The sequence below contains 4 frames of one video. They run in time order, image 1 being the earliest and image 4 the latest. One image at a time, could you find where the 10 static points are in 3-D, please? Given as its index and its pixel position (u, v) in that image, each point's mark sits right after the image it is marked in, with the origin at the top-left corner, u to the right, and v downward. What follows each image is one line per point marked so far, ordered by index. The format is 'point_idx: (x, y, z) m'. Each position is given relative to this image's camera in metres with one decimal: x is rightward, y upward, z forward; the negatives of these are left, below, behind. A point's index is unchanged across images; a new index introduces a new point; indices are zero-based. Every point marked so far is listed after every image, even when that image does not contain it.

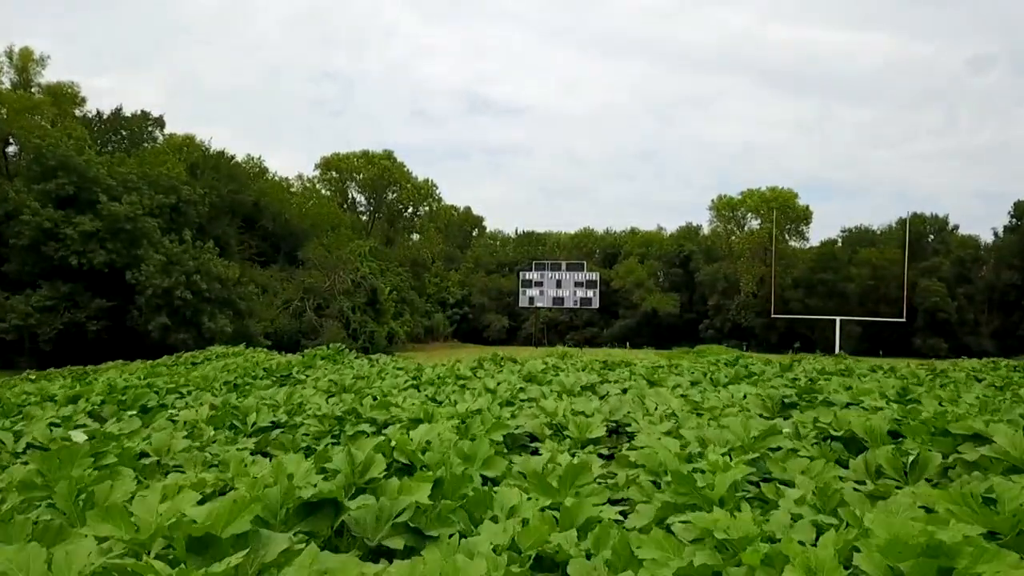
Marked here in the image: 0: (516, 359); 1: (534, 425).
0: (0.0, -1.1, +12.0) m
1: (+0.1, -0.8, +4.3) m
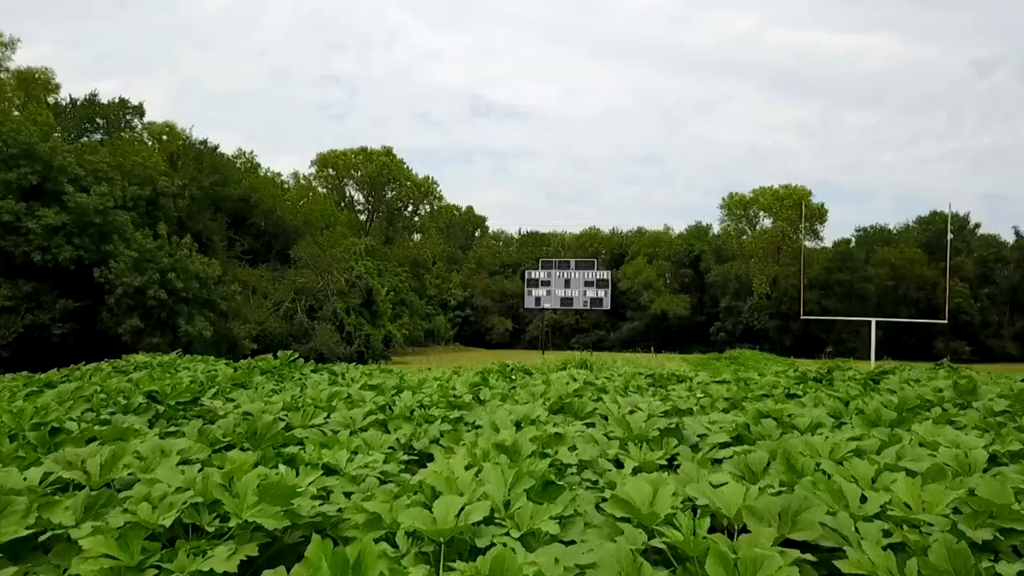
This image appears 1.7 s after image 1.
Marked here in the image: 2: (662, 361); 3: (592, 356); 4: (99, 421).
0: (+0.2, -1.0, +9.5) m
1: (+0.2, -0.6, +1.8) m
2: (+3.5, -1.7, +18.3) m
3: (+1.6, -1.4, +15.9) m
4: (-2.0, -0.6, +3.8) m
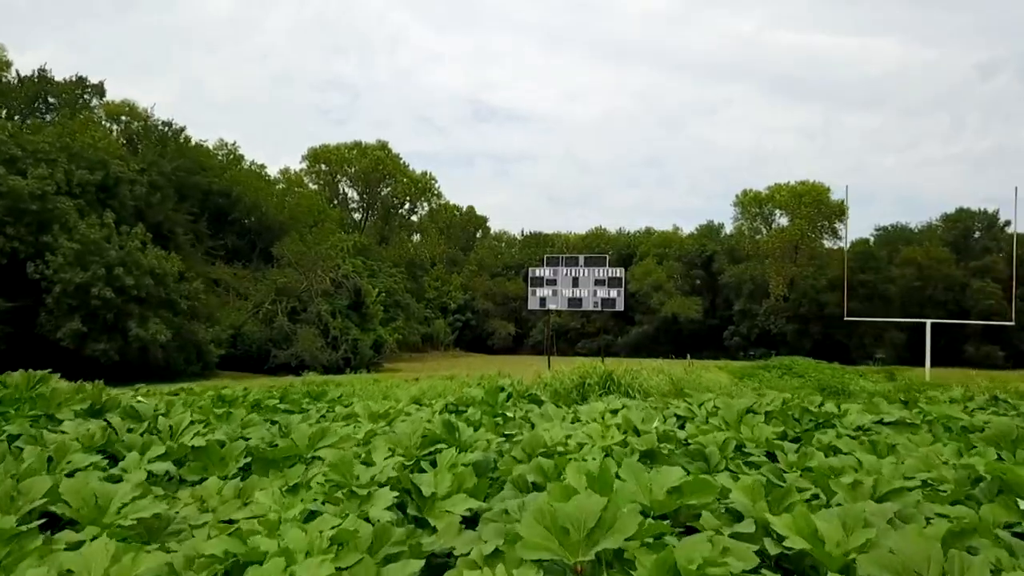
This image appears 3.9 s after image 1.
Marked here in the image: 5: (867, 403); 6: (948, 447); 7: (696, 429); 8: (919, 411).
0: (+0.2, -0.8, +5.9) m
1: (+0.2, -0.4, -1.7) m
2: (+3.5, -1.6, +14.7) m
3: (+1.6, -1.2, +12.3) m
4: (-2.0, -0.4, +0.2) m
5: (+2.3, -0.7, +4.9) m
6: (+1.8, -0.6, +3.1) m
7: (+0.9, -0.7, +3.6) m
8: (+2.4, -0.7, +4.5) m
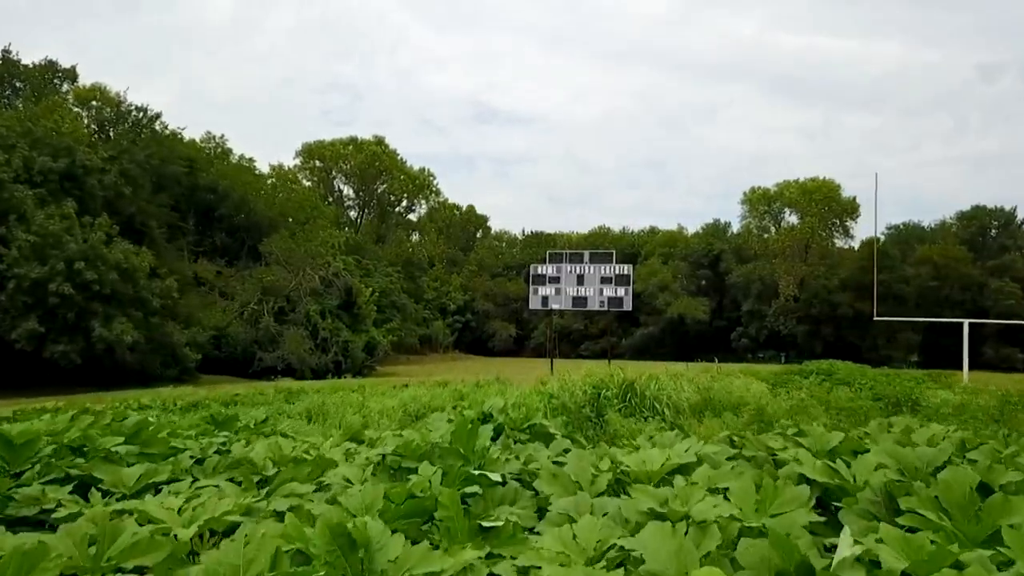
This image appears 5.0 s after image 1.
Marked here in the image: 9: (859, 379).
0: (+0.1, -0.7, +3.9) m
1: (+0.1, -0.2, -3.8) m
2: (+3.5, -1.4, +12.7) m
3: (+1.6, -1.1, +10.3) m
4: (-2.1, -0.3, -1.8) m
5: (+2.2, -0.6, +2.9) m
6: (+1.7, -0.5, +1.1) m
7: (+0.8, -0.5, +1.6) m
8: (+2.3, -0.6, +2.5) m
9: (+5.6, -1.5, +12.5) m
